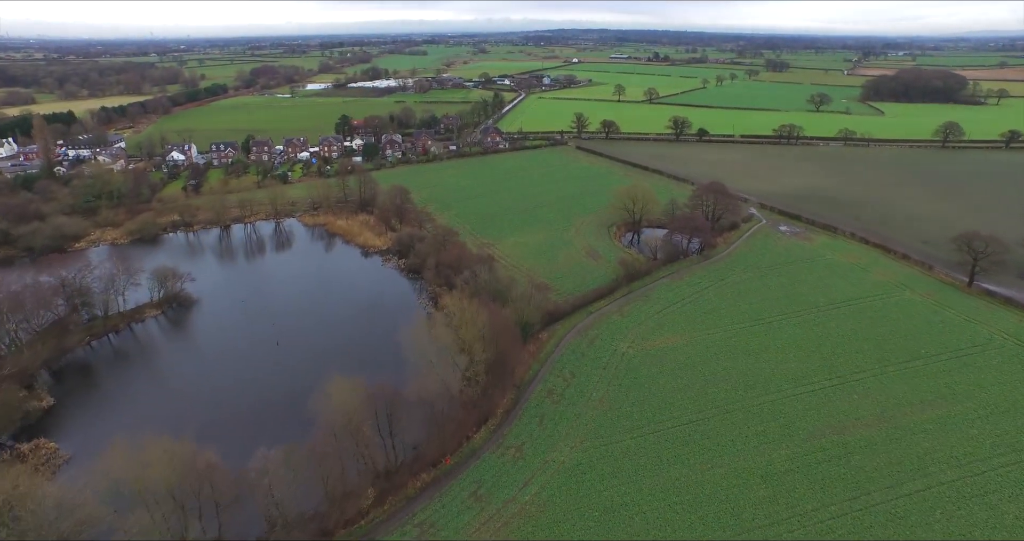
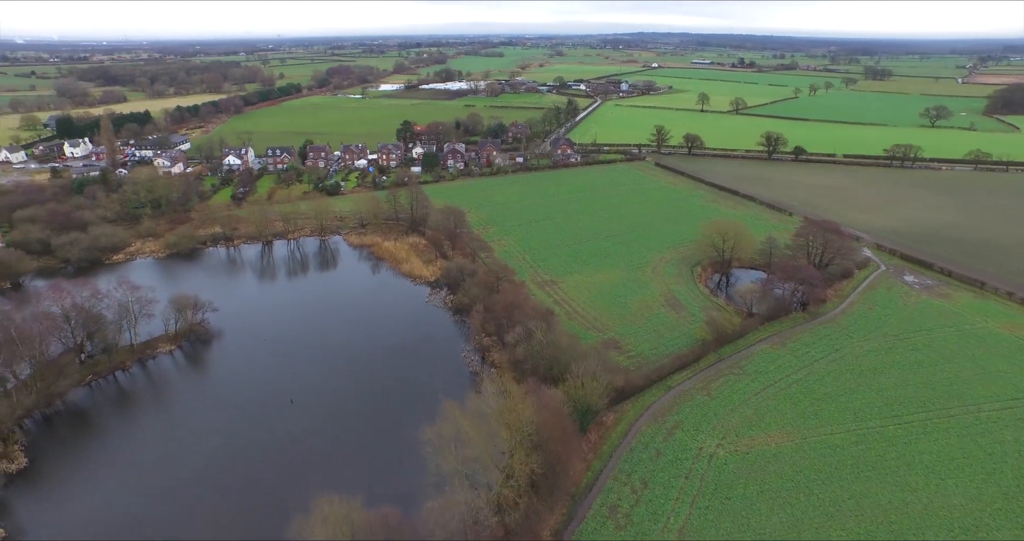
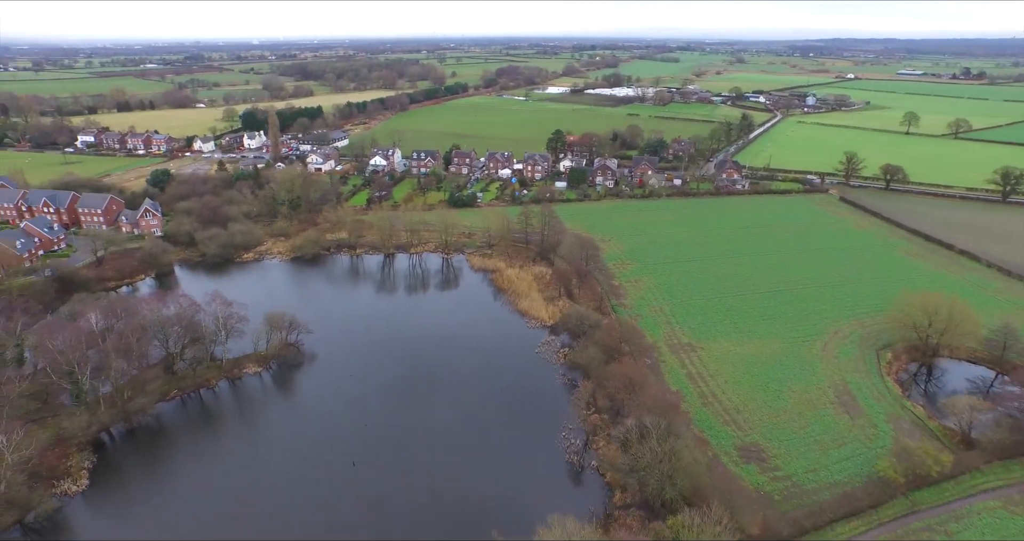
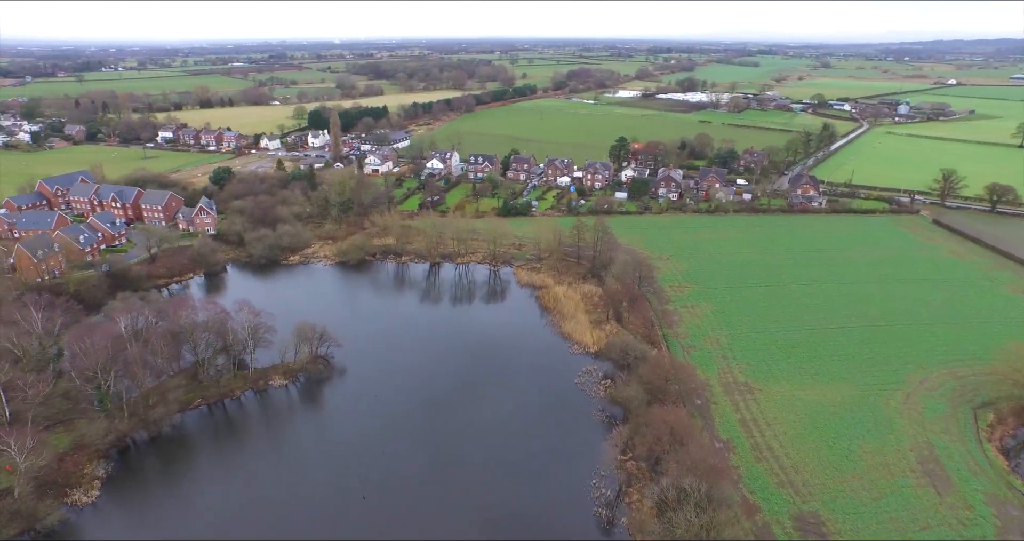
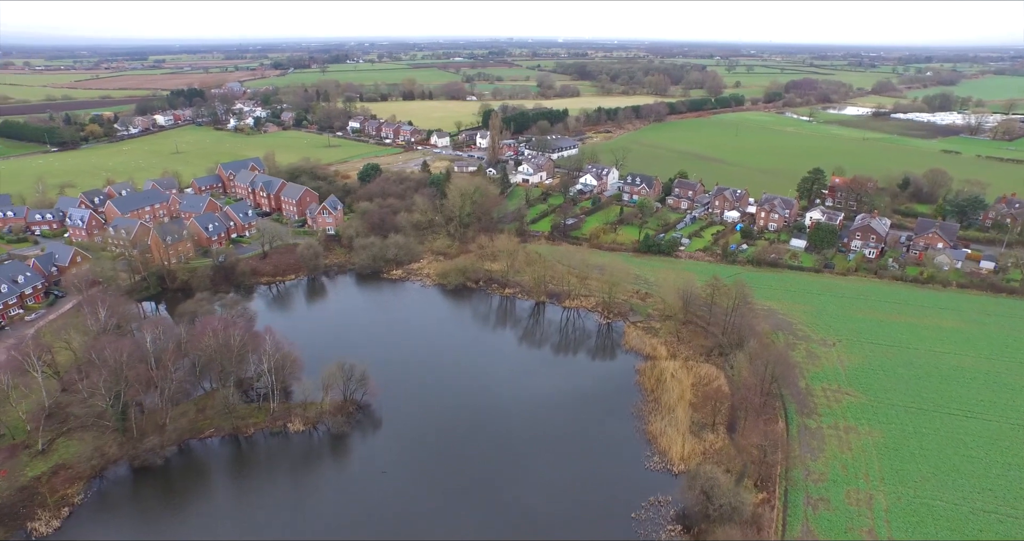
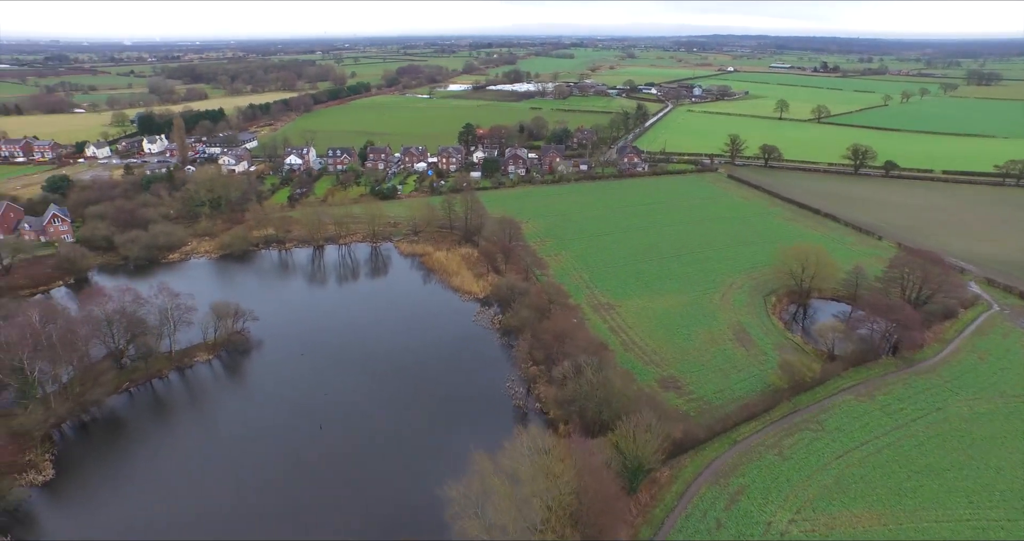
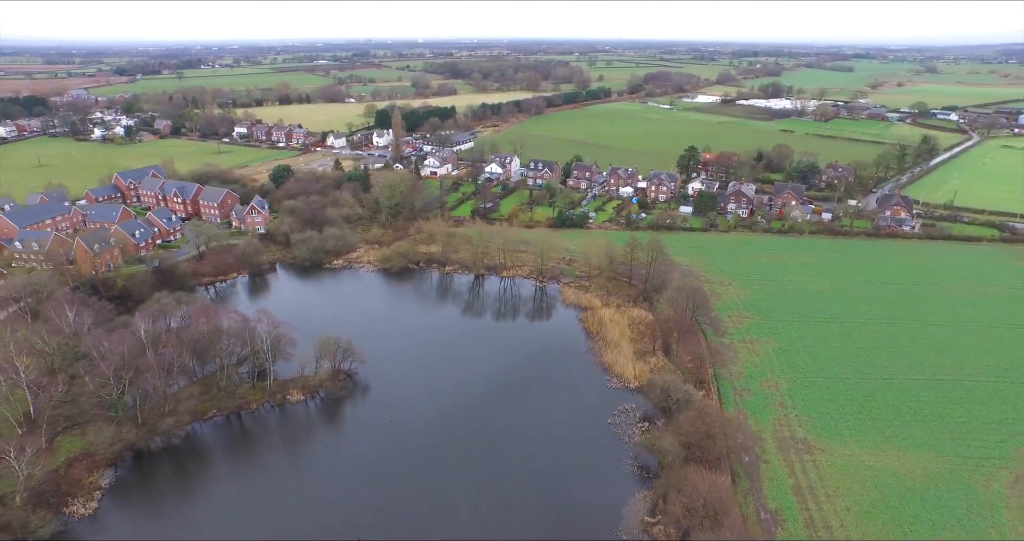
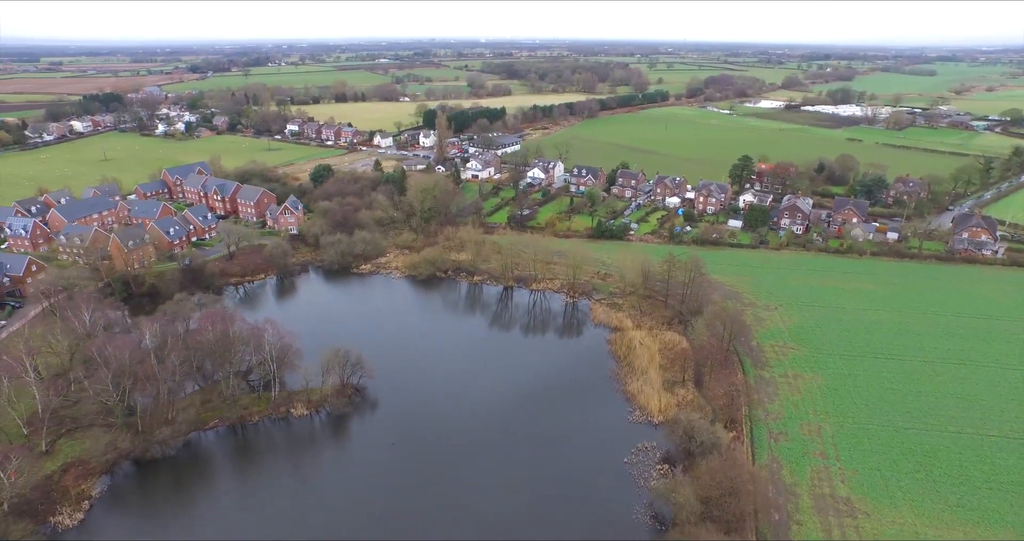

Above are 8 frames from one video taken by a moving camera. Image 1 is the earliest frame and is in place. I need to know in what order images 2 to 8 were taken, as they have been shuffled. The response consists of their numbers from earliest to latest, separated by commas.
2, 6, 3, 4, 7, 8, 5
